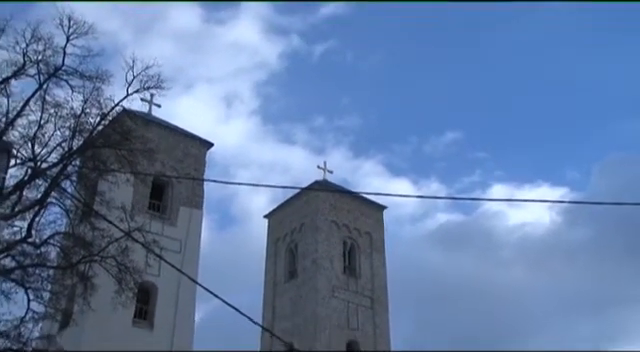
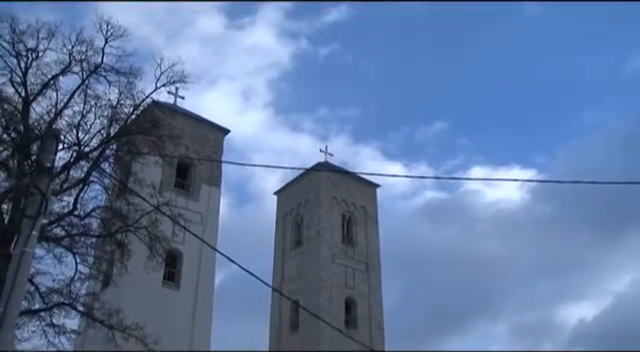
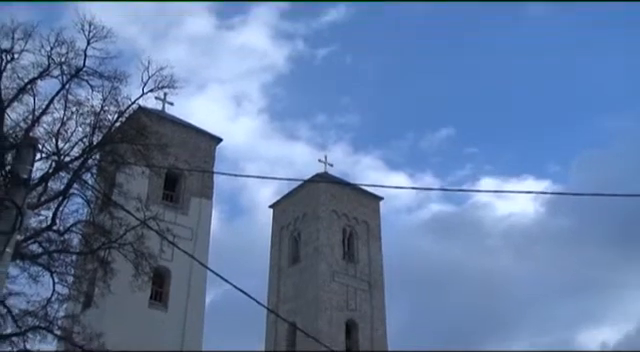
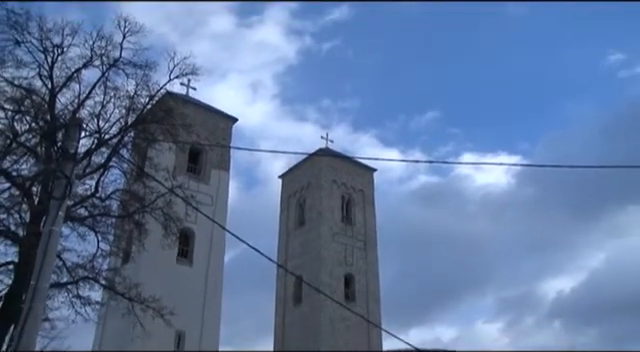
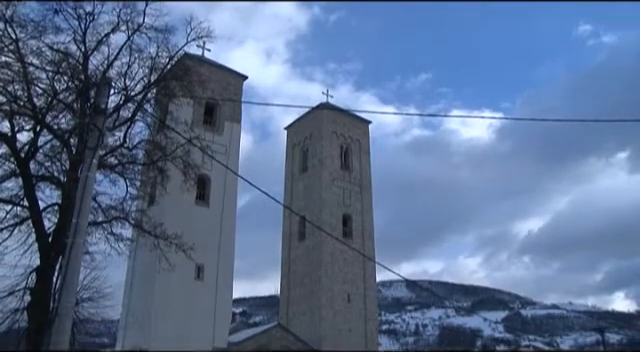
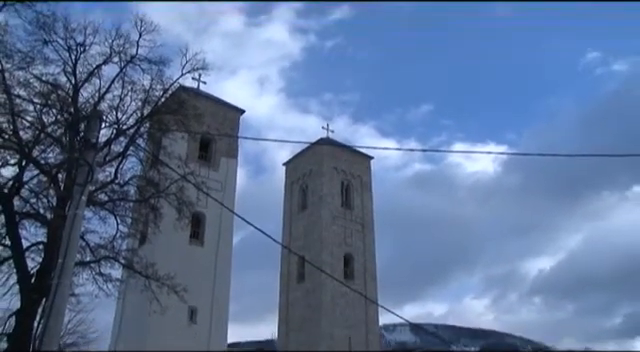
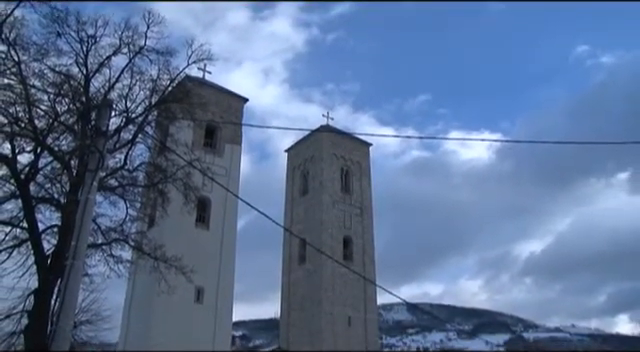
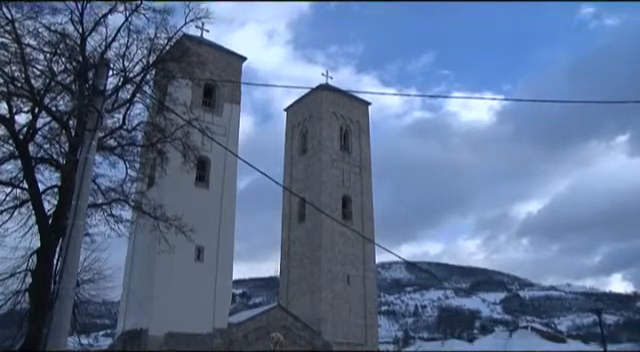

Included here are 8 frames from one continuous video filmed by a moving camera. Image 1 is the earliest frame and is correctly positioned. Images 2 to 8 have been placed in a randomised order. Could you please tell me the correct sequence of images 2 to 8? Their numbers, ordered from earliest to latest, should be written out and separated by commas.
3, 2, 4, 6, 7, 5, 8
